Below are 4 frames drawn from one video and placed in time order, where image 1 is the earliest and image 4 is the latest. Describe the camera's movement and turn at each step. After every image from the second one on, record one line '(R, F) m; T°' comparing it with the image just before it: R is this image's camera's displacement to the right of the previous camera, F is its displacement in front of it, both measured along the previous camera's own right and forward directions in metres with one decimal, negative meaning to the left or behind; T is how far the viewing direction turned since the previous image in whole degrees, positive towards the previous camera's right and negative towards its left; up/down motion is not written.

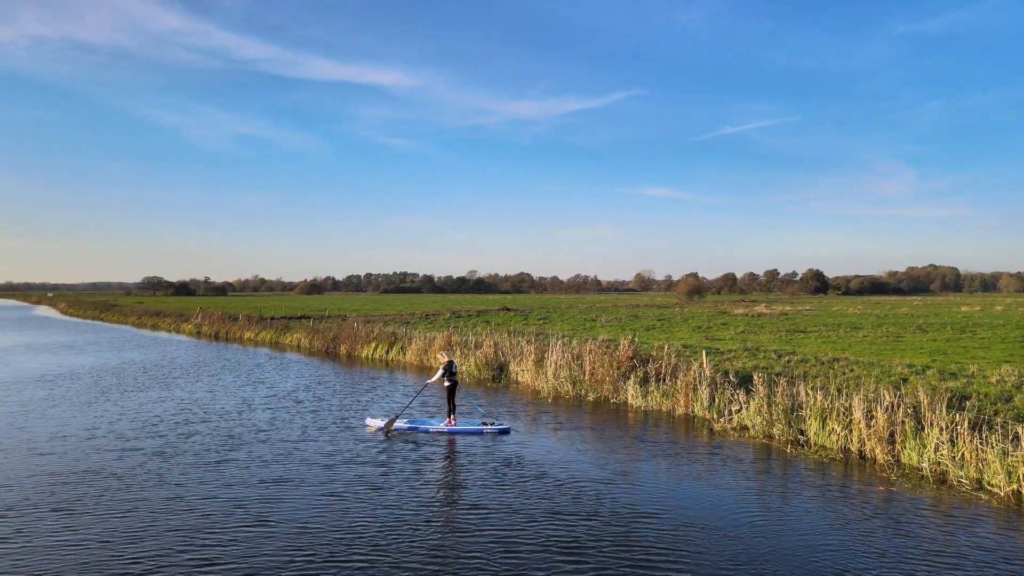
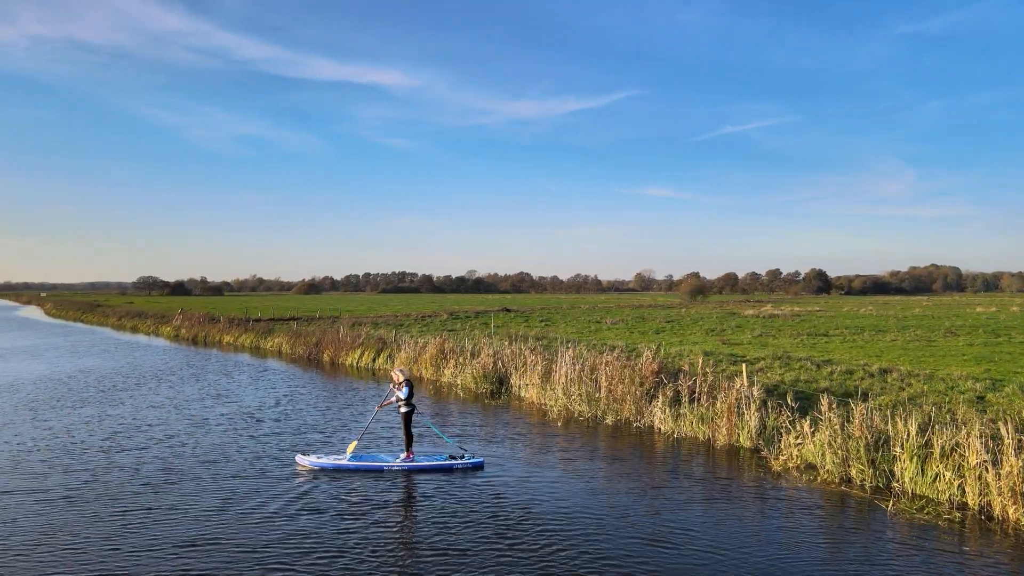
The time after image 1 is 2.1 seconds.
(-0.1, +3.8) m; 0°
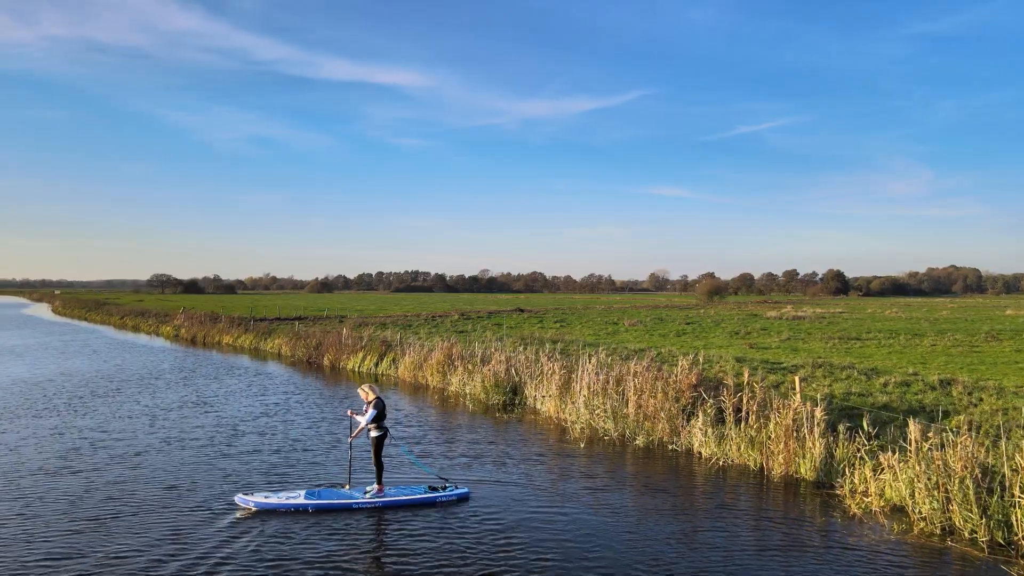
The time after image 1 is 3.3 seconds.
(-0.1, +2.6) m; -1°
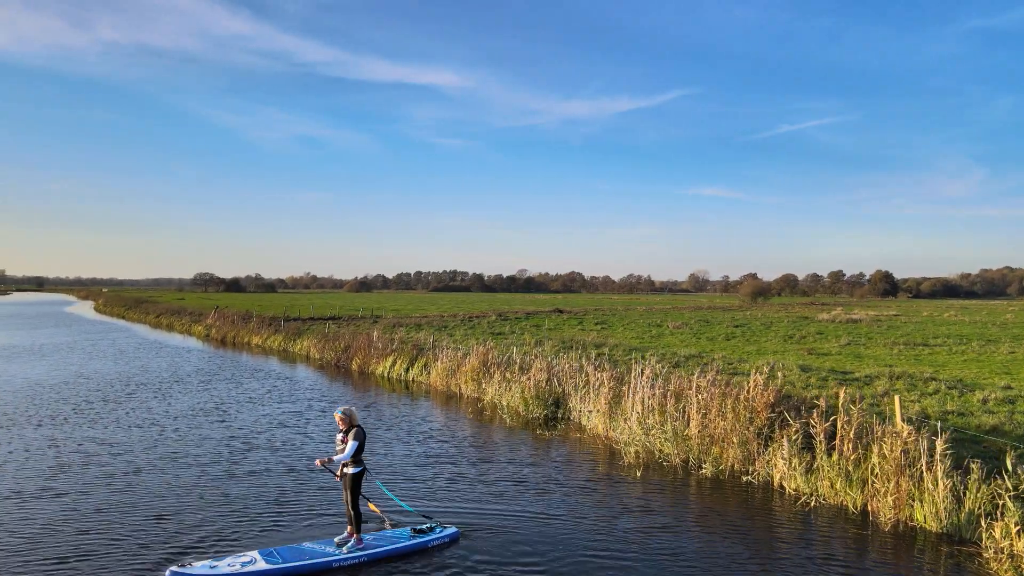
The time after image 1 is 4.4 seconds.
(-0.1, +2.3) m; -3°
